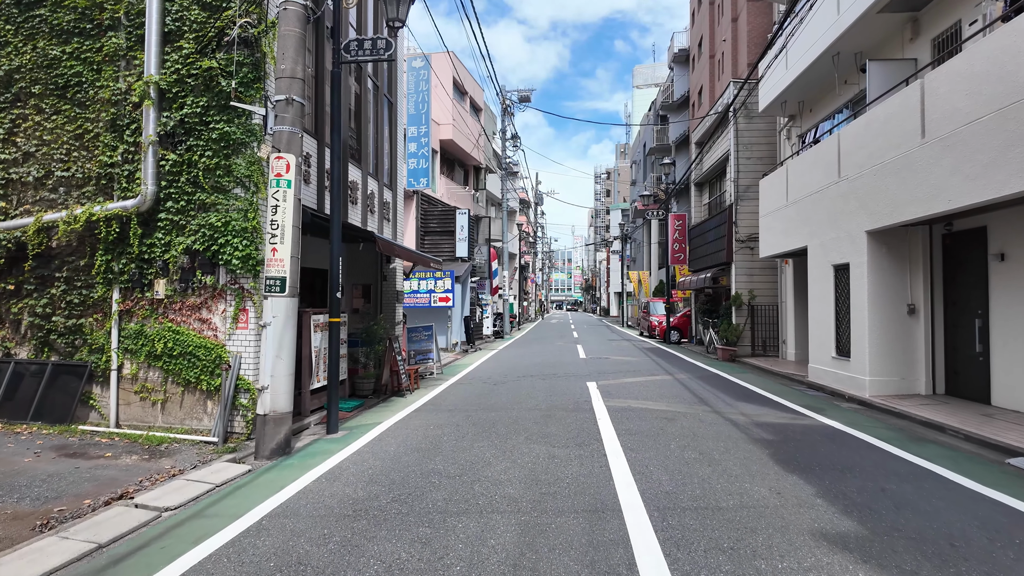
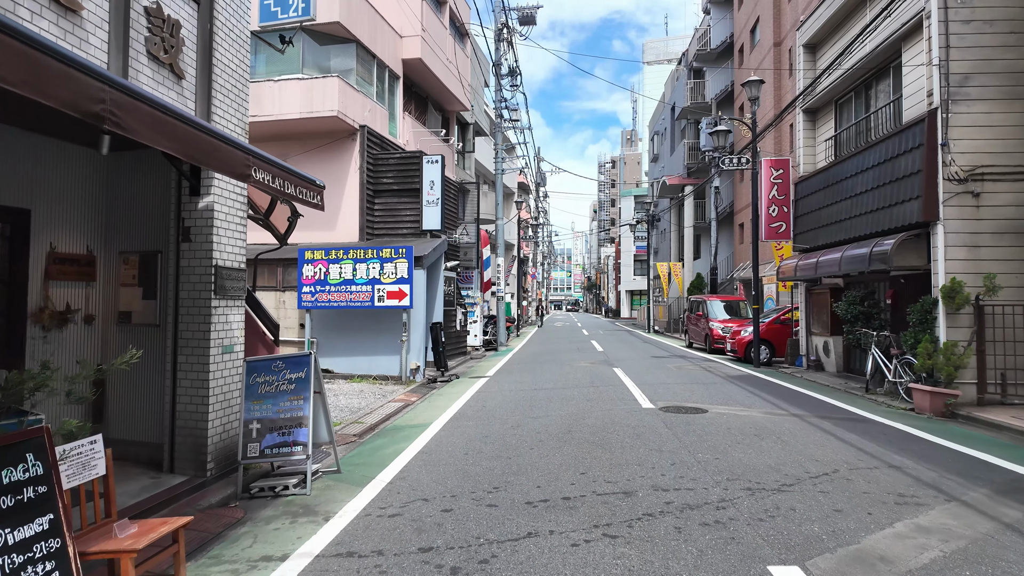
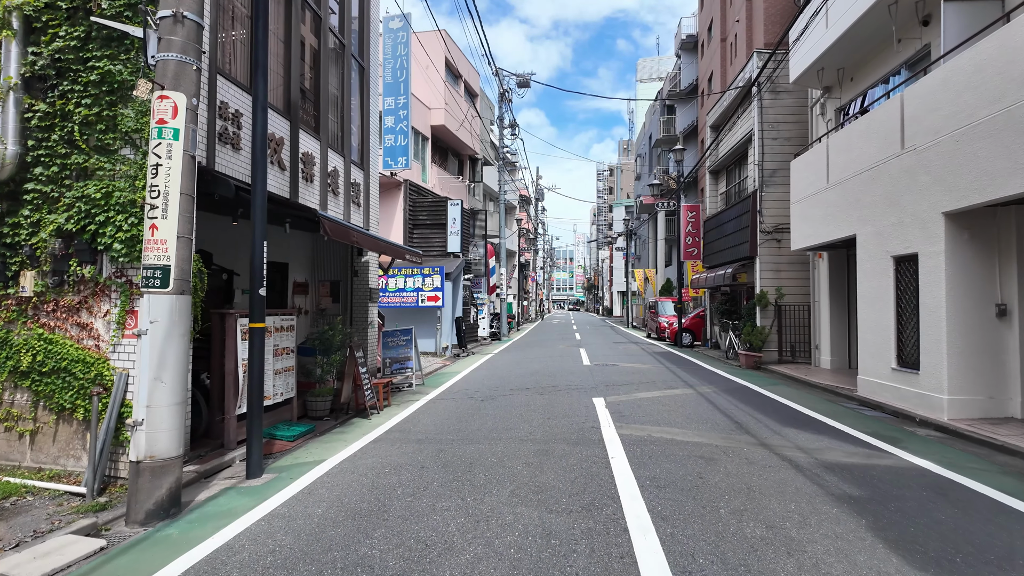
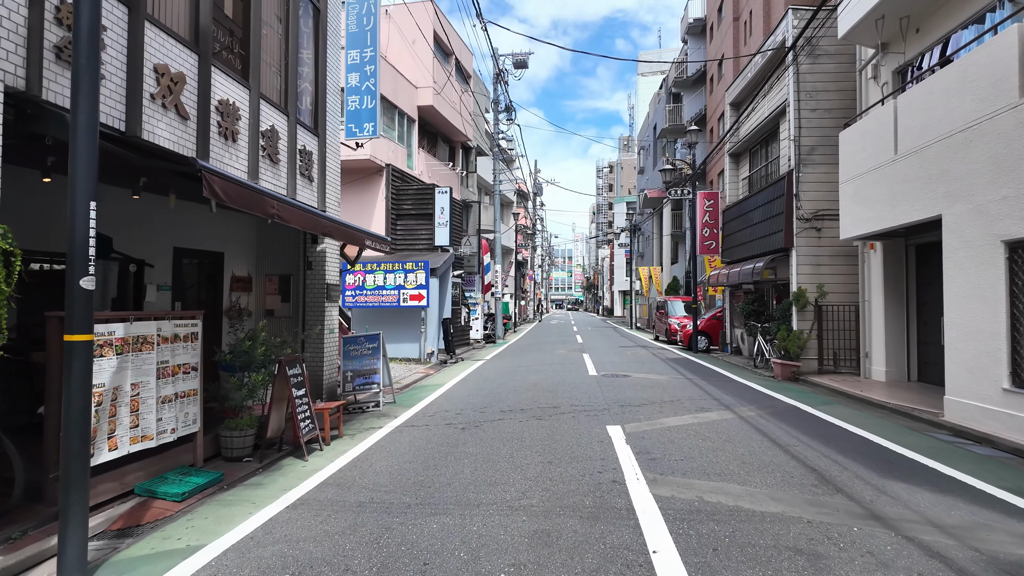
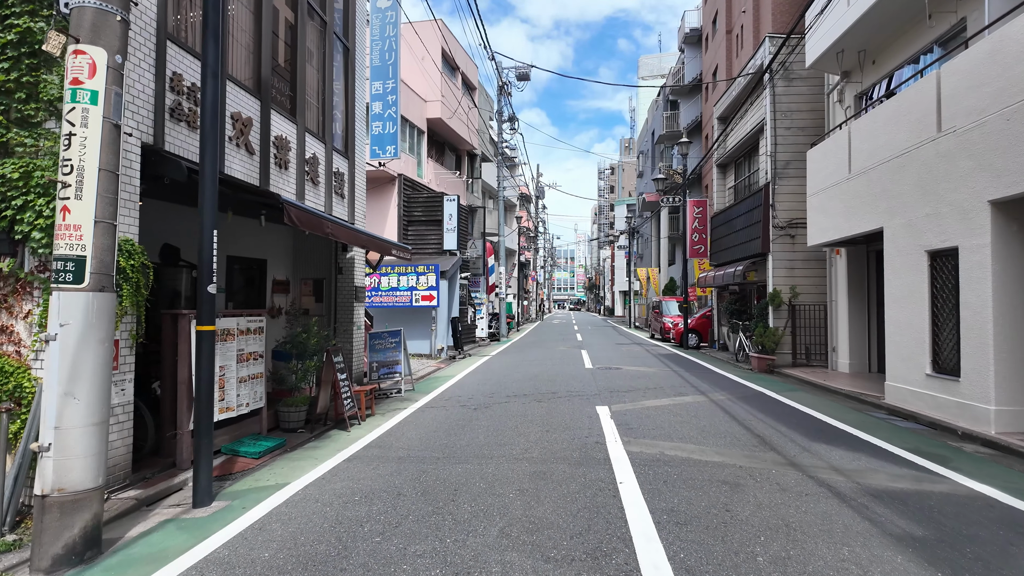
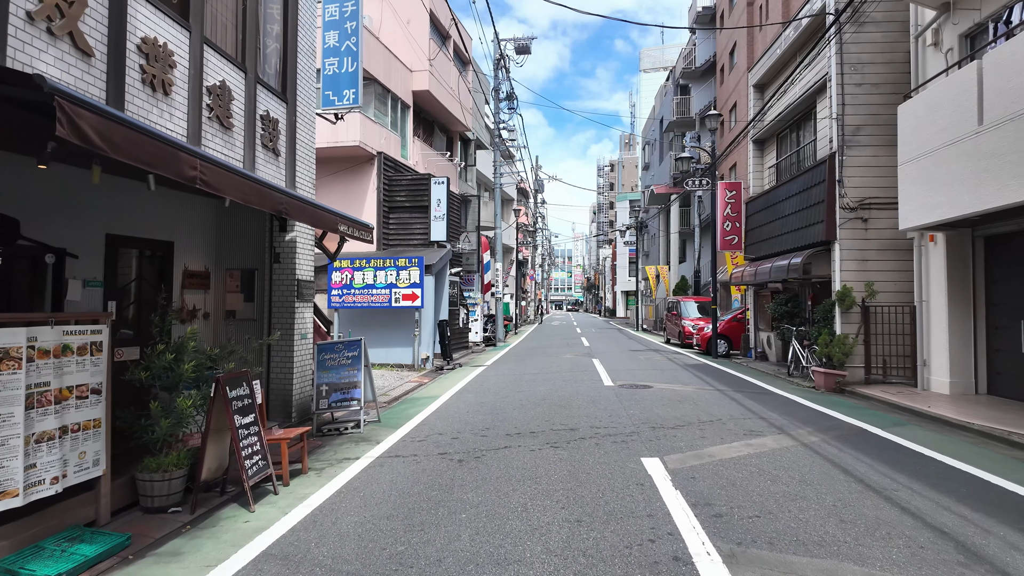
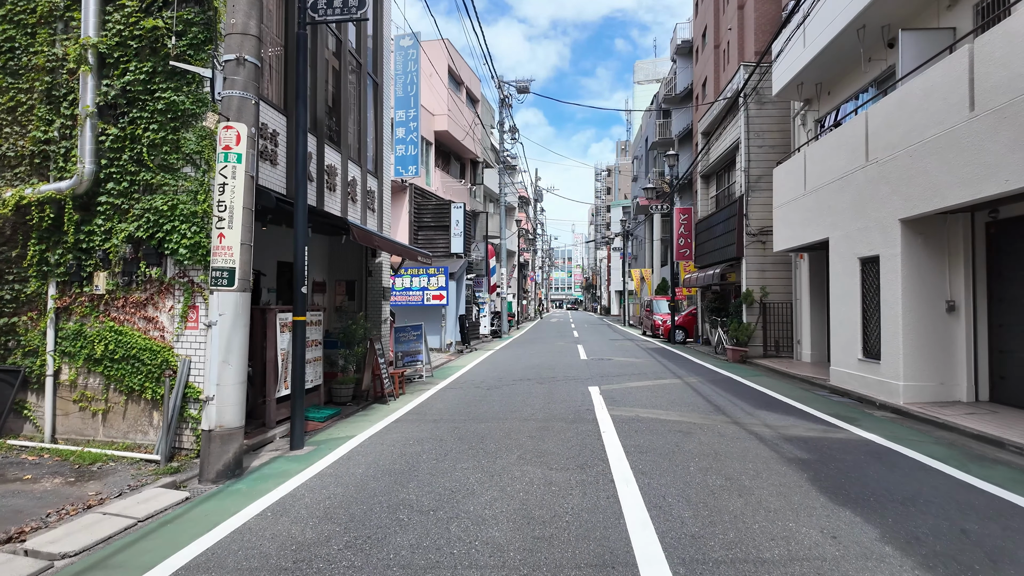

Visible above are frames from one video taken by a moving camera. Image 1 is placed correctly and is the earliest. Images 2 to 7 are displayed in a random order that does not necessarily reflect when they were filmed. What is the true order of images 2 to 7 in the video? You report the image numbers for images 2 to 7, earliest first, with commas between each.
7, 3, 5, 4, 6, 2
